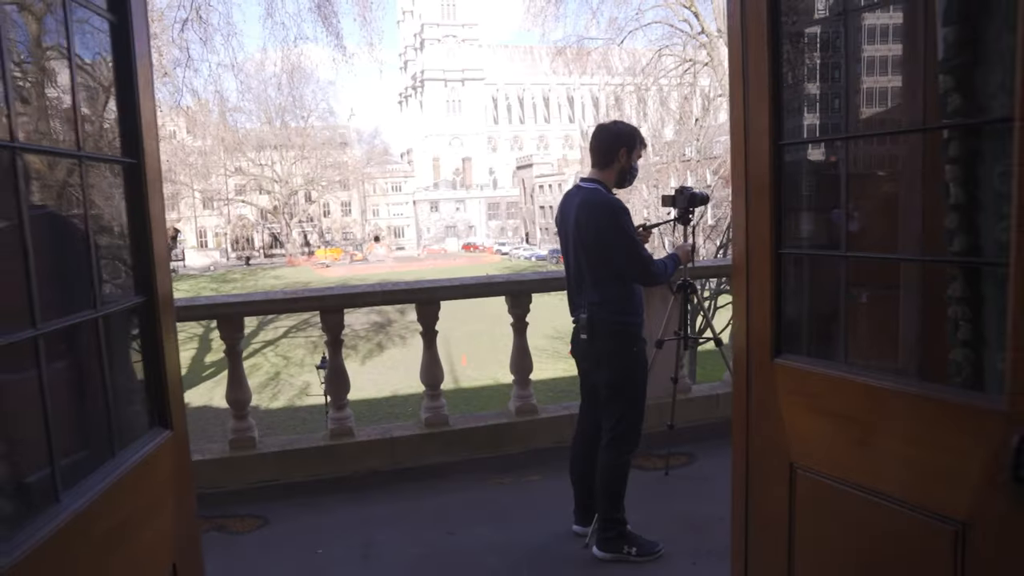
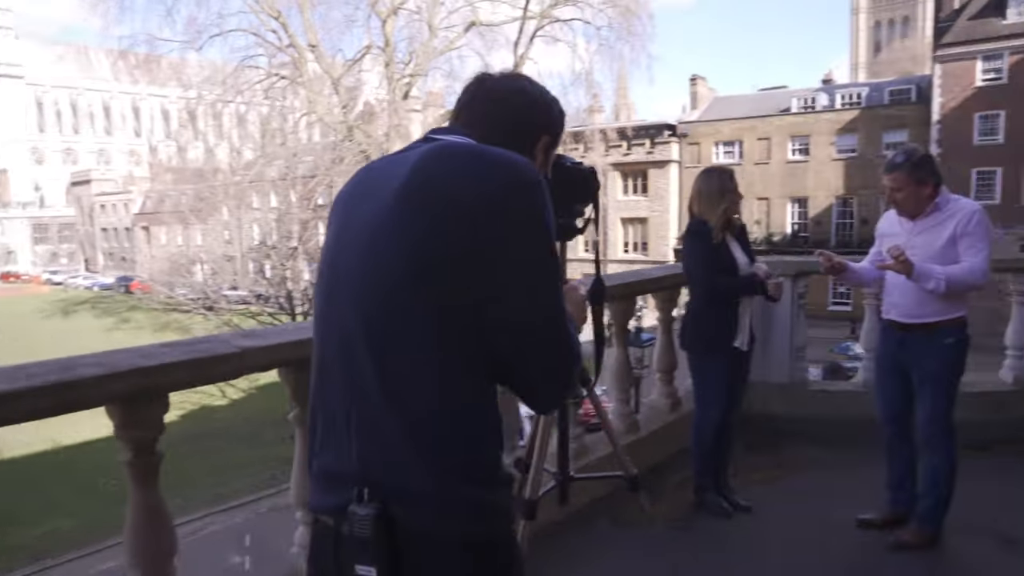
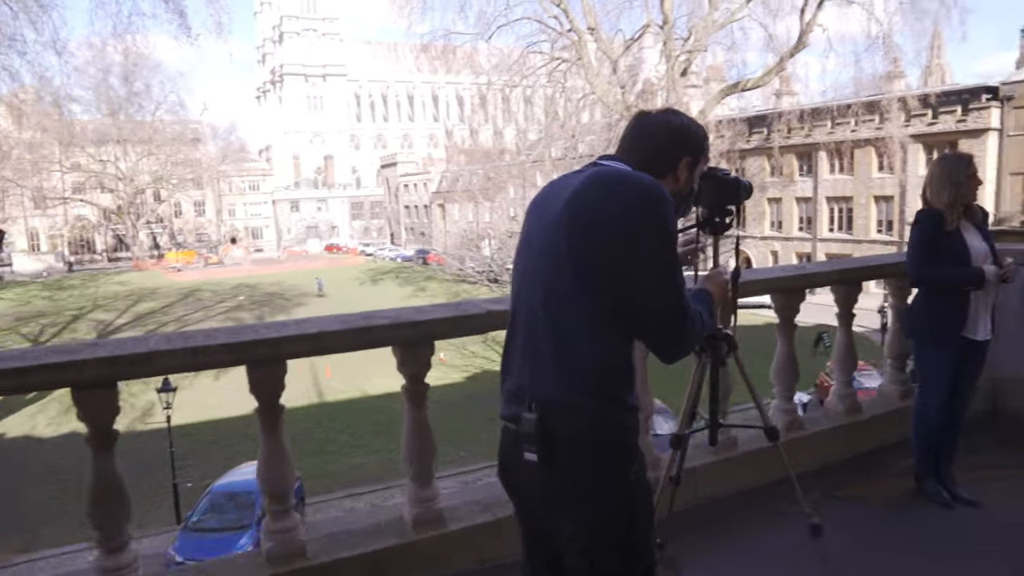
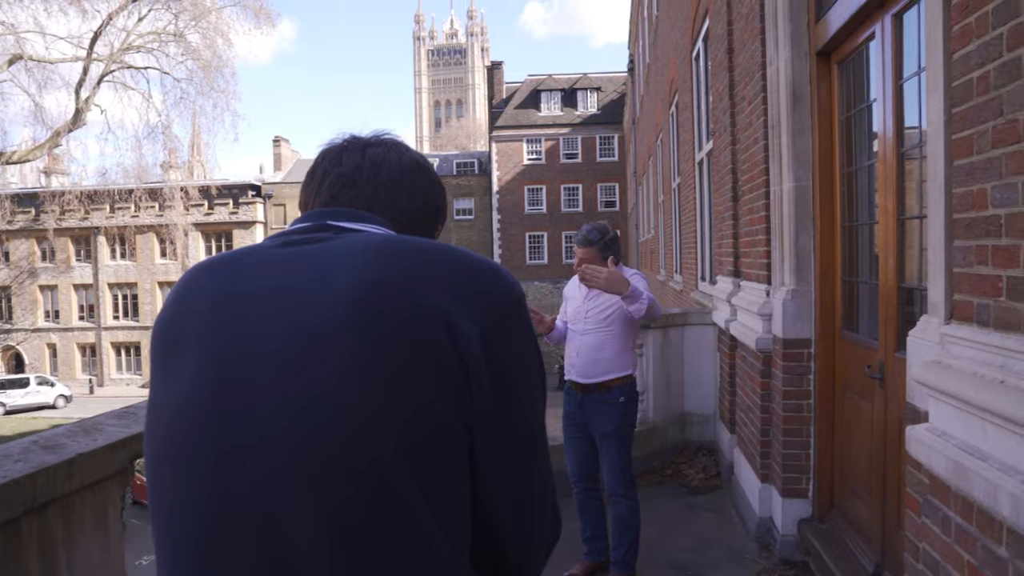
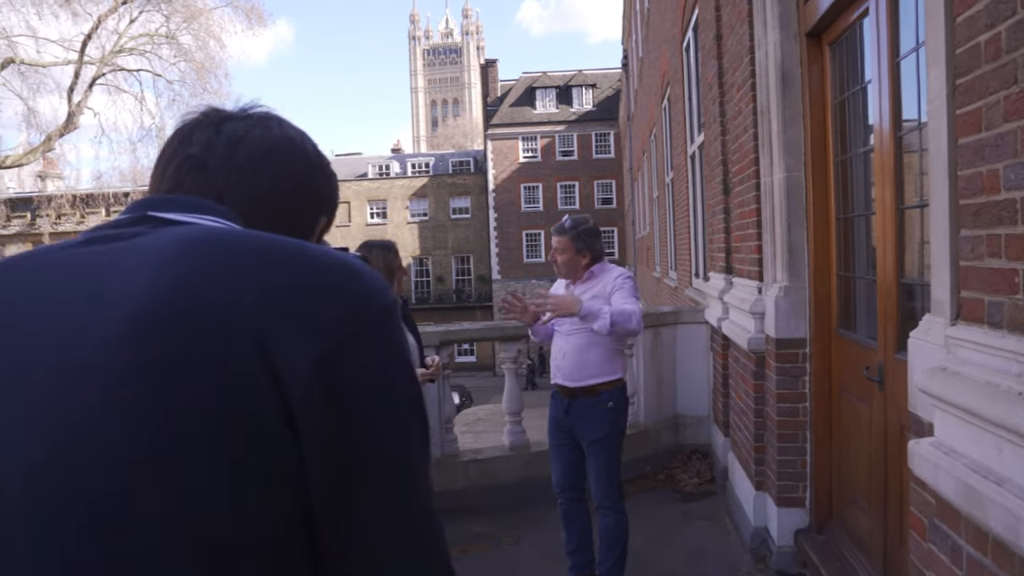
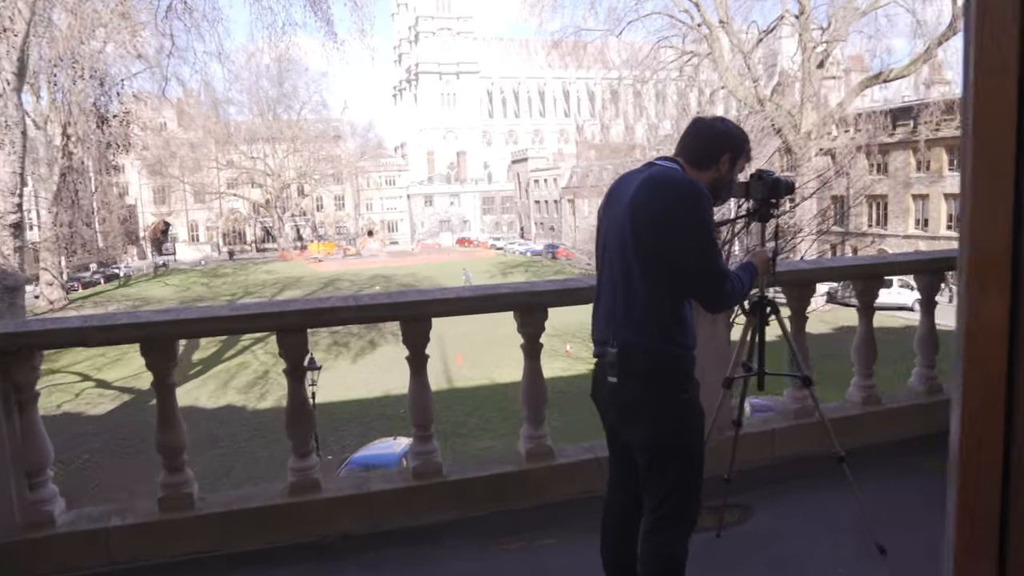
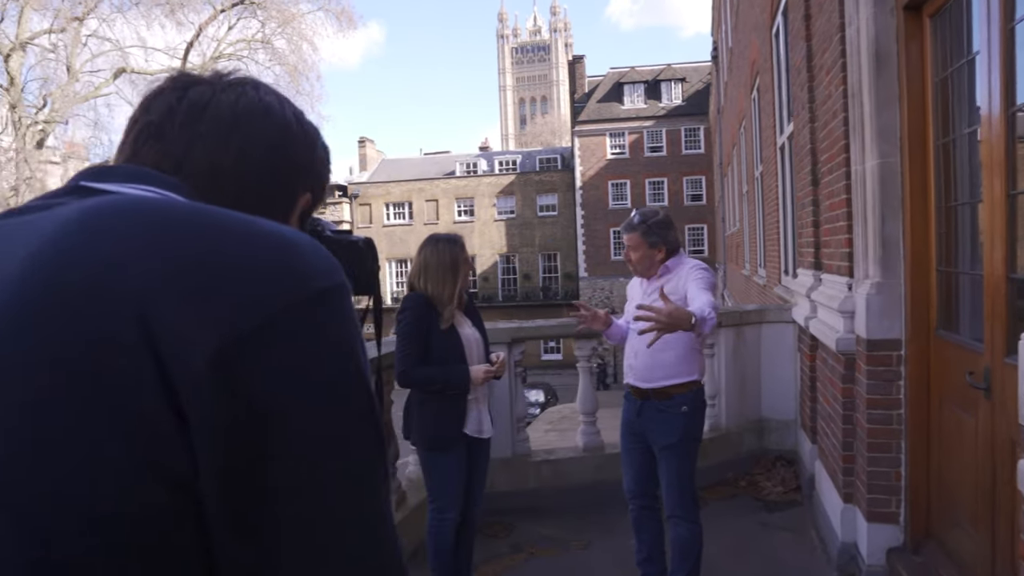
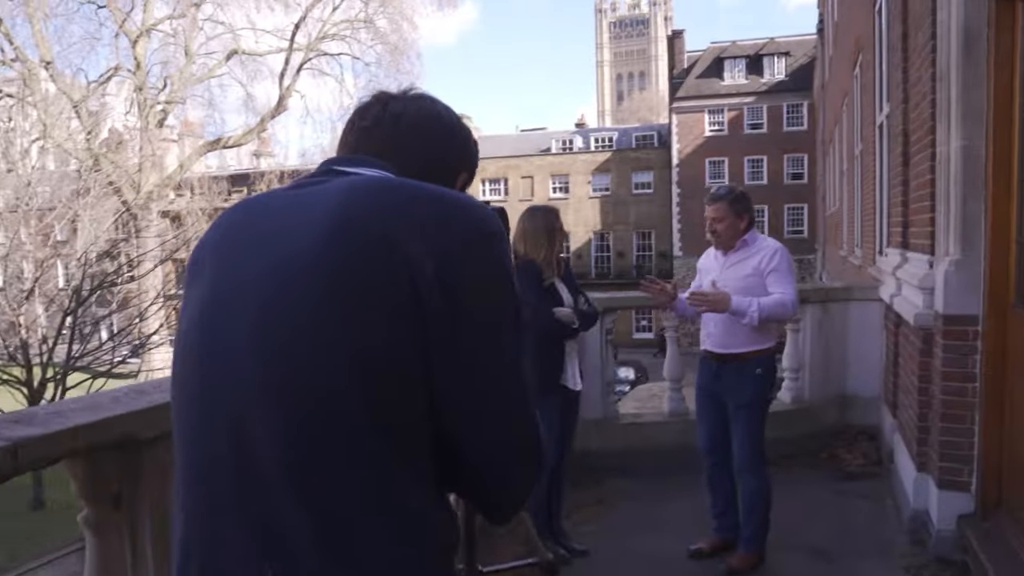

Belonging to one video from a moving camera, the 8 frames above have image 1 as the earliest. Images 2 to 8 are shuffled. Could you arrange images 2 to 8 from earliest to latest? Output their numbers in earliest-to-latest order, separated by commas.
6, 3, 2, 8, 4, 5, 7
